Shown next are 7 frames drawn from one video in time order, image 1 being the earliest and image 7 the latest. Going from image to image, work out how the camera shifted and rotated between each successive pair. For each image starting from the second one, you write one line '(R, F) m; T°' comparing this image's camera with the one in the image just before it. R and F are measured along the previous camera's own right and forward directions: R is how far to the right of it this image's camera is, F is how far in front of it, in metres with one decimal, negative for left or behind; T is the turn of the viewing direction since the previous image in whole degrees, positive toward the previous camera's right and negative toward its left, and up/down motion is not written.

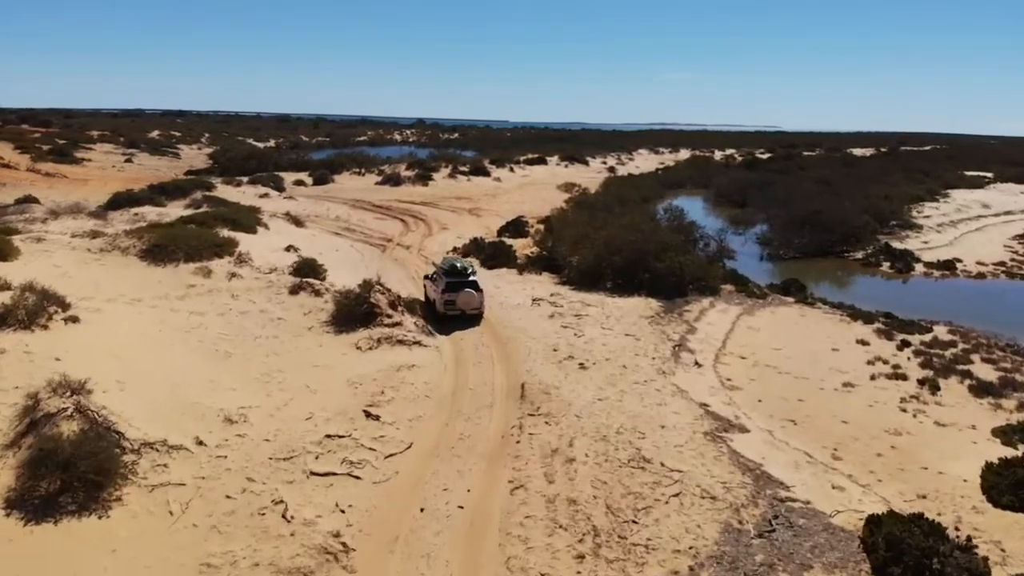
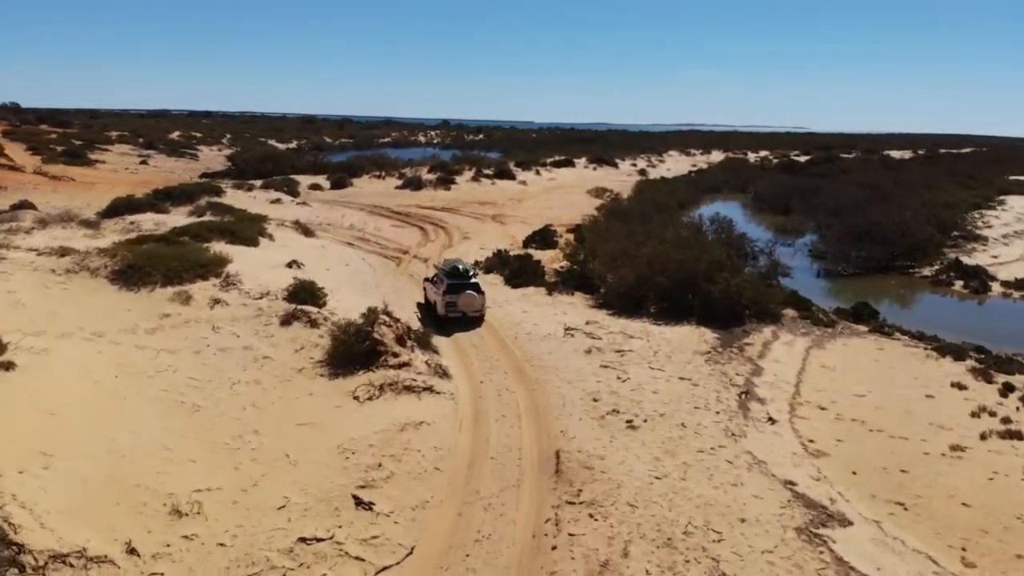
(-0.1, +2.8) m; -2°
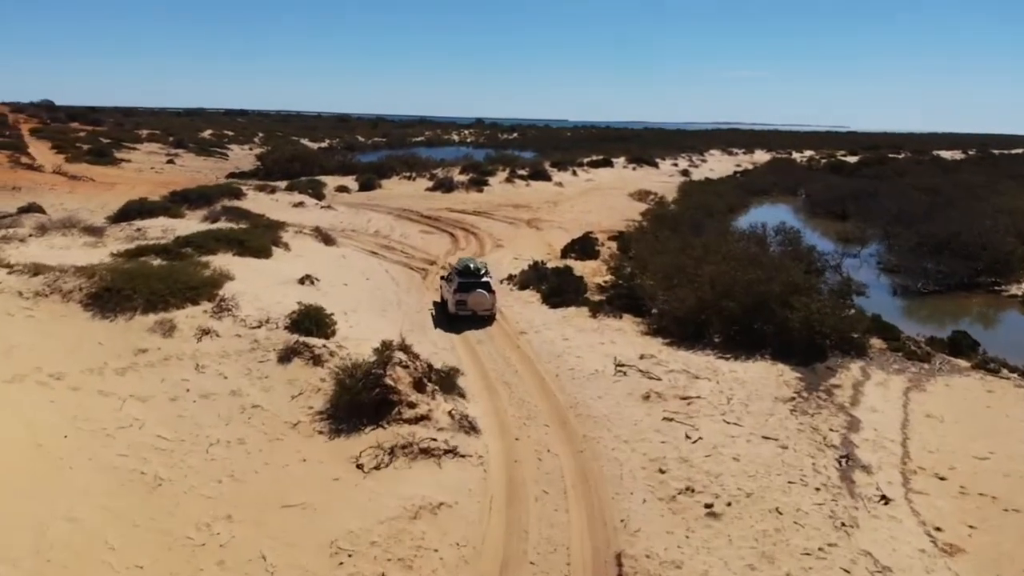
(-0.2, +2.6) m; -2°
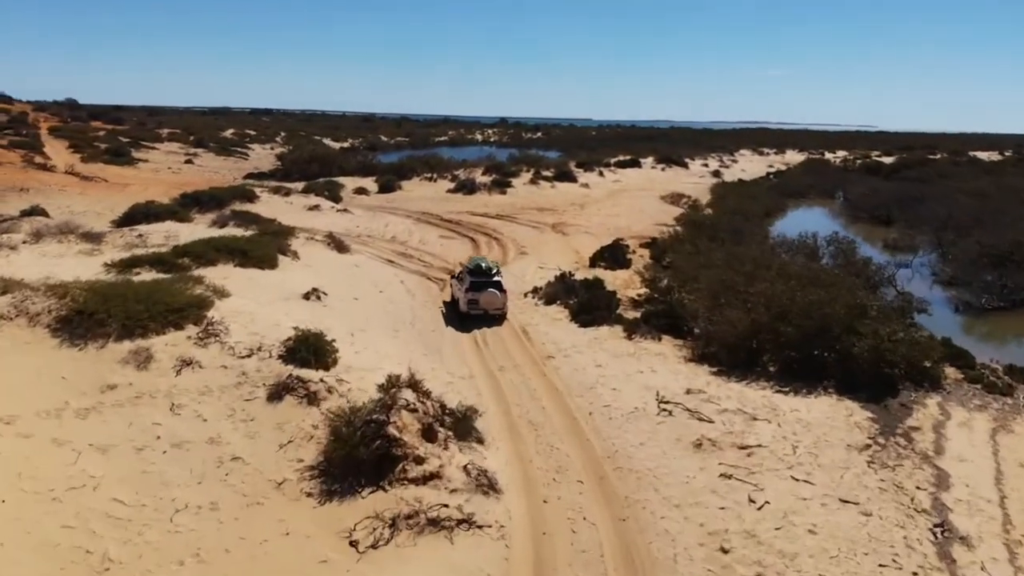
(-0.1, +1.8) m; -2°
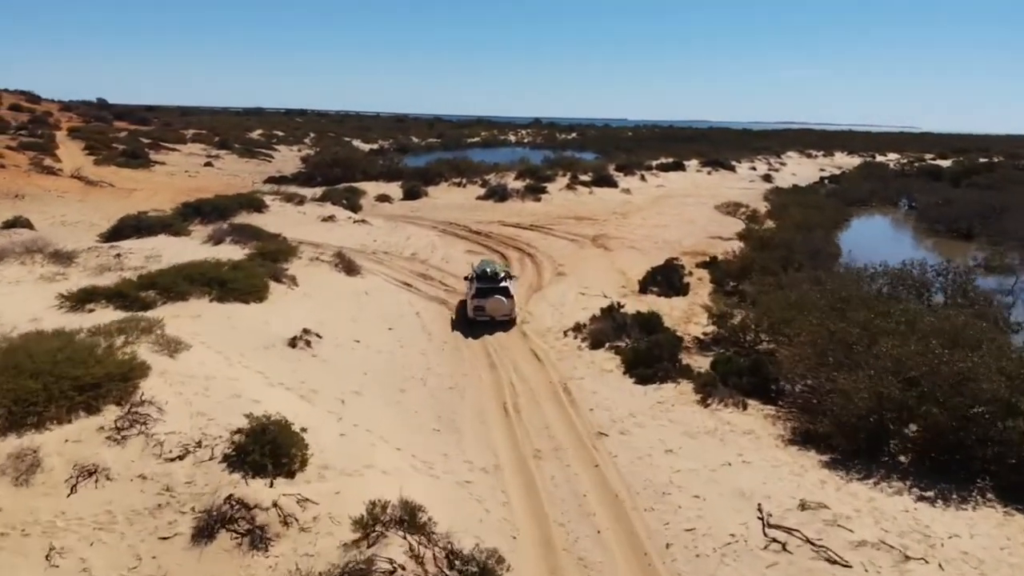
(-0.1, +3.6) m; -2°
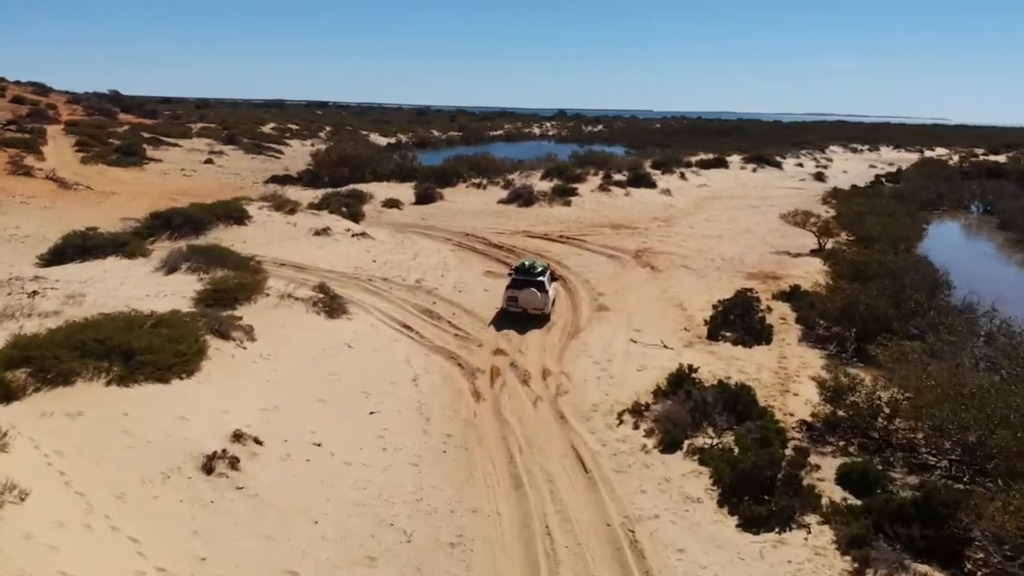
(-0.2, +4.8) m; -2°
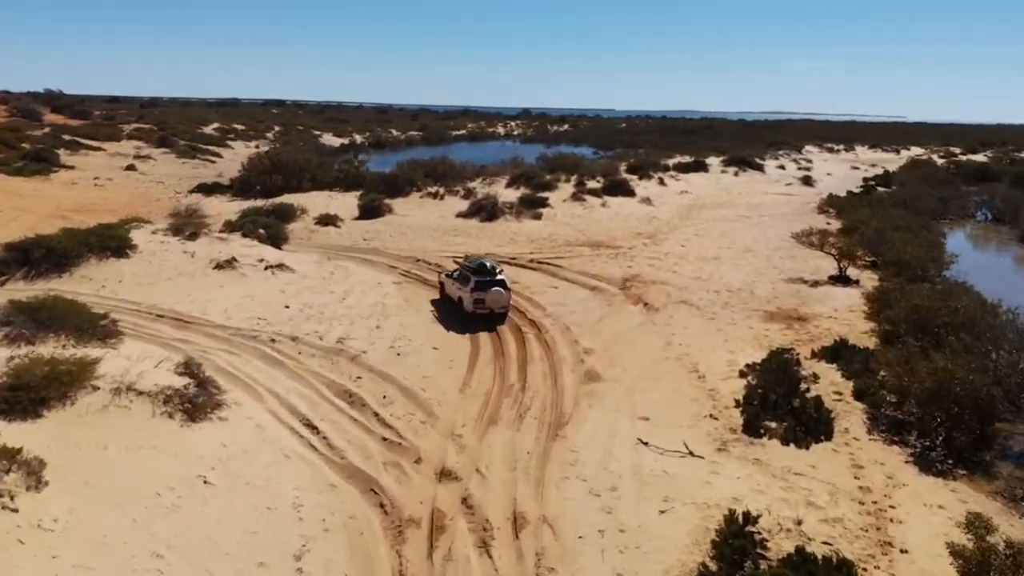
(+0.2, +5.0) m; +2°
